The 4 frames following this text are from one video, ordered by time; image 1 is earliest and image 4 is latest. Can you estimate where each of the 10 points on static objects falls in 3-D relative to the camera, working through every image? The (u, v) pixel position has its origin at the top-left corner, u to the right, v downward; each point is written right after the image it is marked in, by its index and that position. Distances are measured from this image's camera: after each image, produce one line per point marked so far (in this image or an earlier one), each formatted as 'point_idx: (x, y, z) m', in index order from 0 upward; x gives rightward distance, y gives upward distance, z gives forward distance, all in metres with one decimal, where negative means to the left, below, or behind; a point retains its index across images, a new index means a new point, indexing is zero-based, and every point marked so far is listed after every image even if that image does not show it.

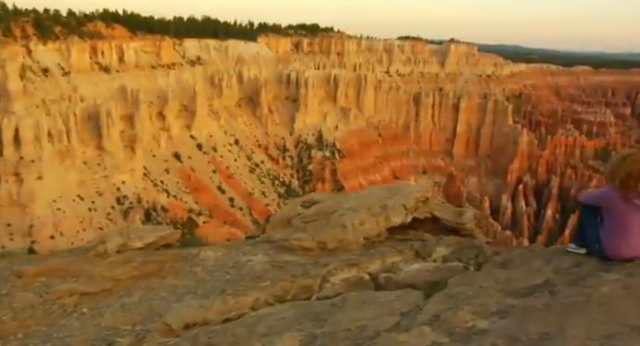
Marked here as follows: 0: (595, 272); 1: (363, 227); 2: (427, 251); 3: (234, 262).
0: (+2.1, -0.8, +3.9) m
1: (+0.5, -0.6, +5.8) m
2: (+1.2, -0.9, +5.7) m
3: (-0.8, -0.9, +5.0) m
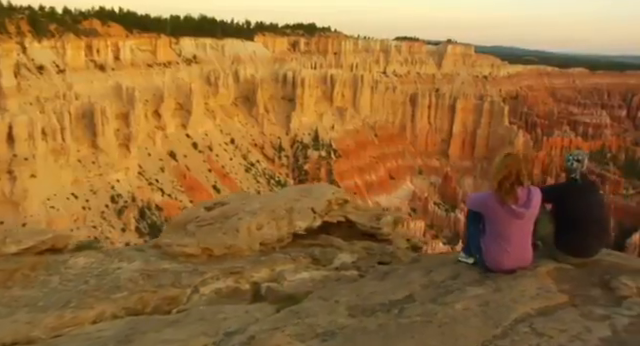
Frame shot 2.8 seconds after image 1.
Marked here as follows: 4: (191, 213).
0: (+1.0, -0.8, +3.5) m
1: (-0.6, -0.6, +5.4) m
2: (+0.1, -0.9, +5.3) m
3: (-2.0, -0.9, +4.5) m
4: (-1.5, -0.5, +6.0) m
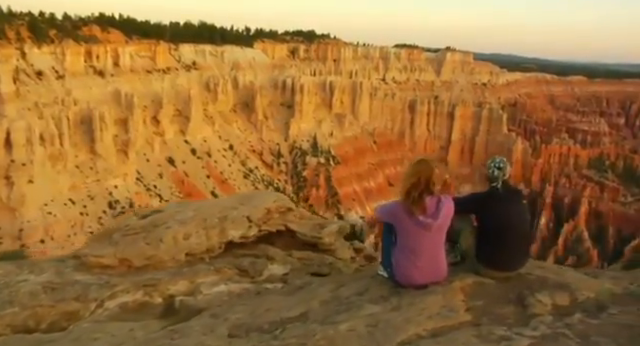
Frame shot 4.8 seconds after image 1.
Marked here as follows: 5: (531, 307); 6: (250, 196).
0: (+0.3, -0.8, +3.3) m
1: (-1.3, -0.7, +5.1) m
2: (-0.6, -0.9, +5.0) m
3: (-2.7, -0.9, +4.3) m
4: (-2.2, -0.5, +5.8) m
5: (+1.3, -0.9, +3.3) m
6: (-0.8, -0.3, +6.2) m
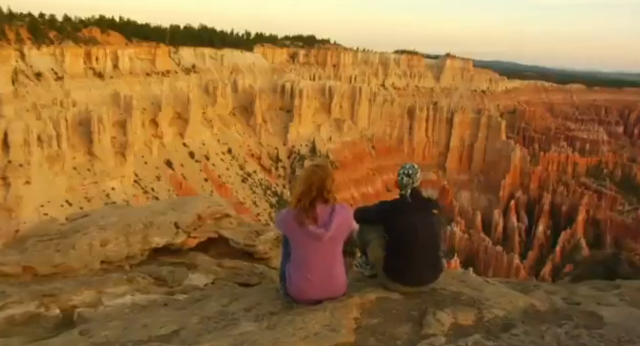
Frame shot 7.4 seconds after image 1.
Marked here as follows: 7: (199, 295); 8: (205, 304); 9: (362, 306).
0: (-0.4, -0.9, +3.0) m
1: (-2.1, -0.7, +4.9) m
2: (-1.3, -1.0, +4.7) m
3: (-3.4, -0.9, +4.0) m
4: (-3.0, -0.6, +5.5) m
5: (+0.6, -0.9, +3.0) m
6: (-1.6, -0.3, +5.9) m
7: (-0.9, -1.0, +4.0) m
8: (-0.7, -0.9, +3.4) m
9: (+0.3, -0.8, +3.2) m
